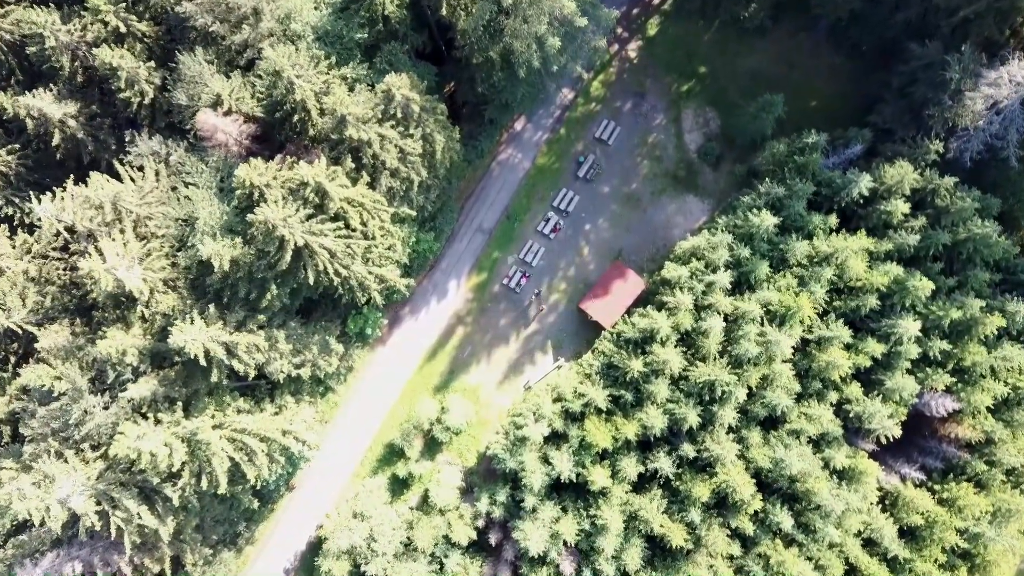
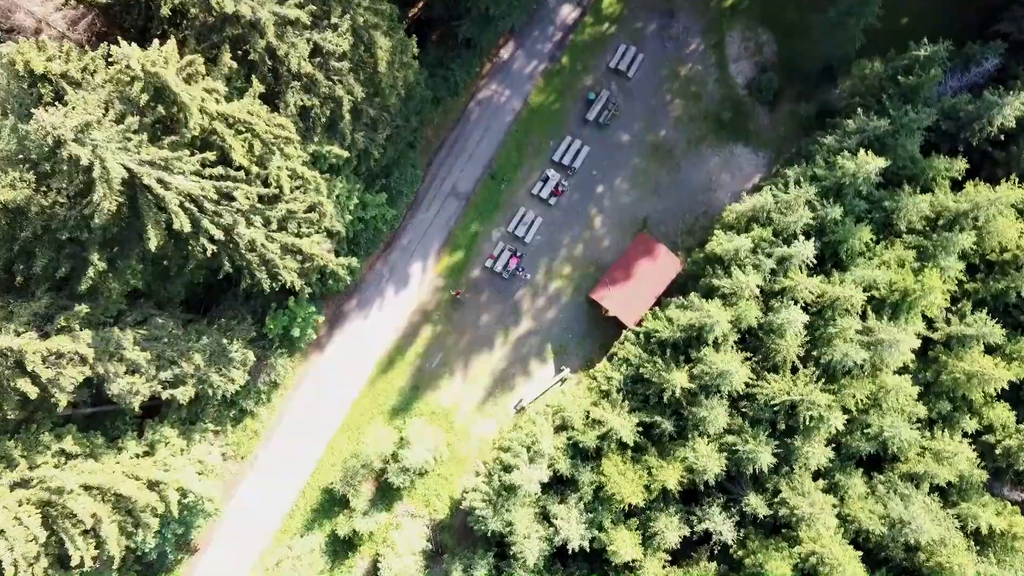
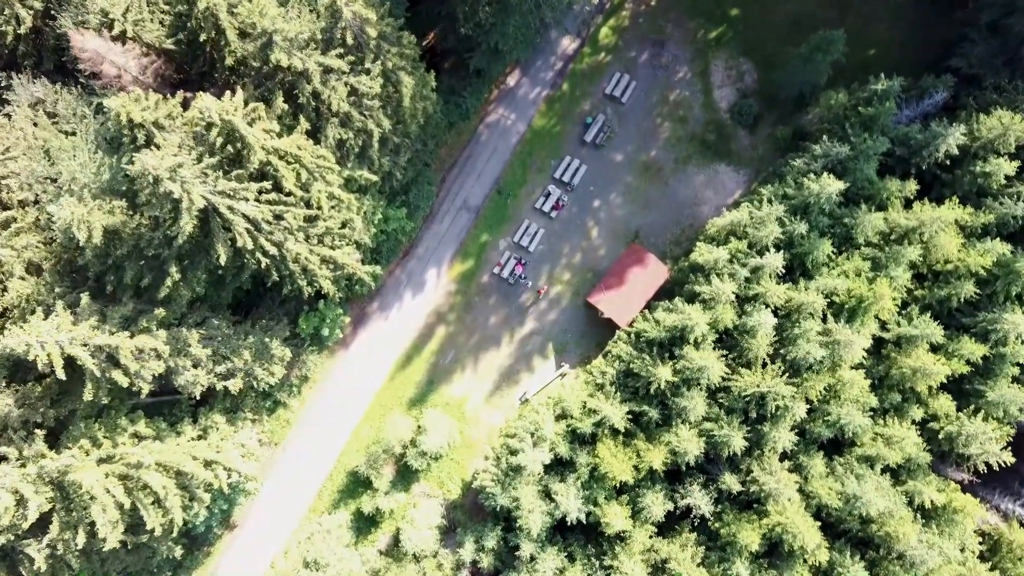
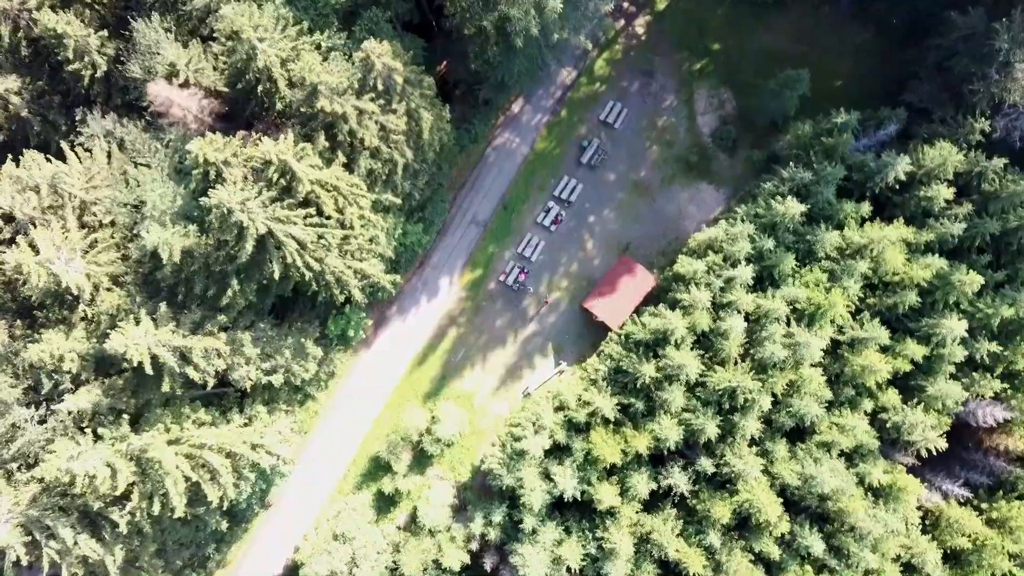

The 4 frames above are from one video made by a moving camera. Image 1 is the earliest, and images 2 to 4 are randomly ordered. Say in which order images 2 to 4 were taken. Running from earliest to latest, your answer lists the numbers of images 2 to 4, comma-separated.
4, 3, 2
